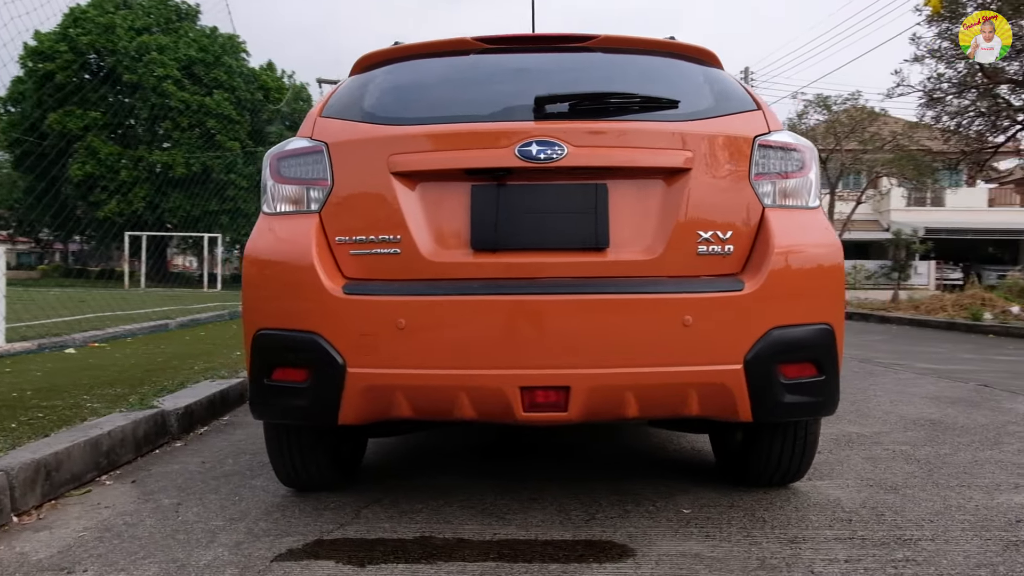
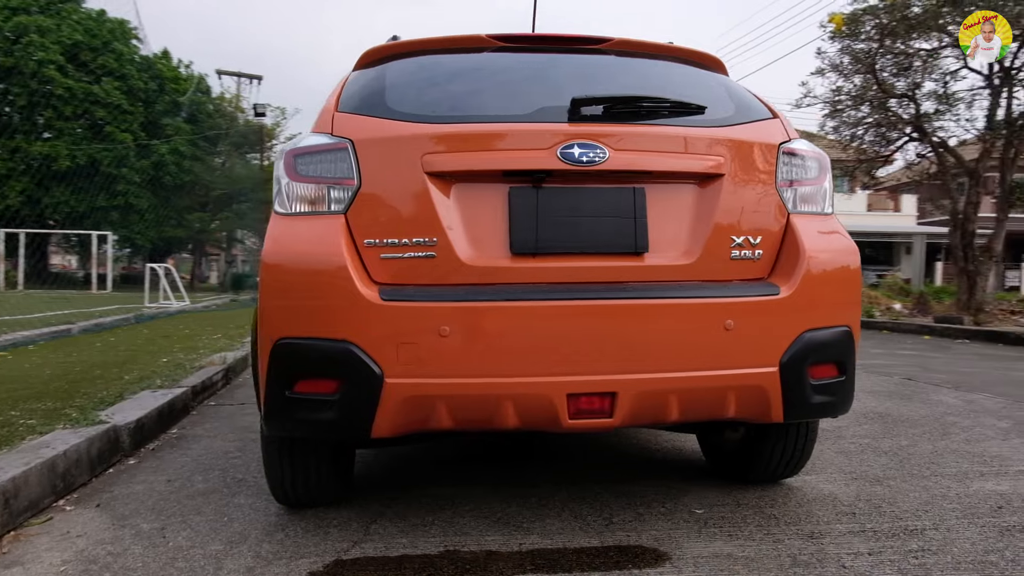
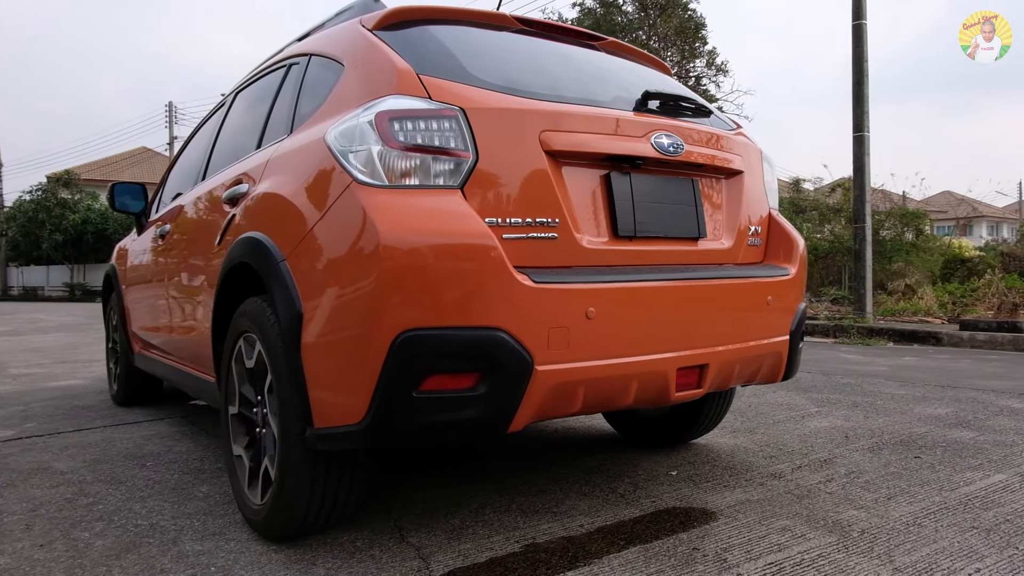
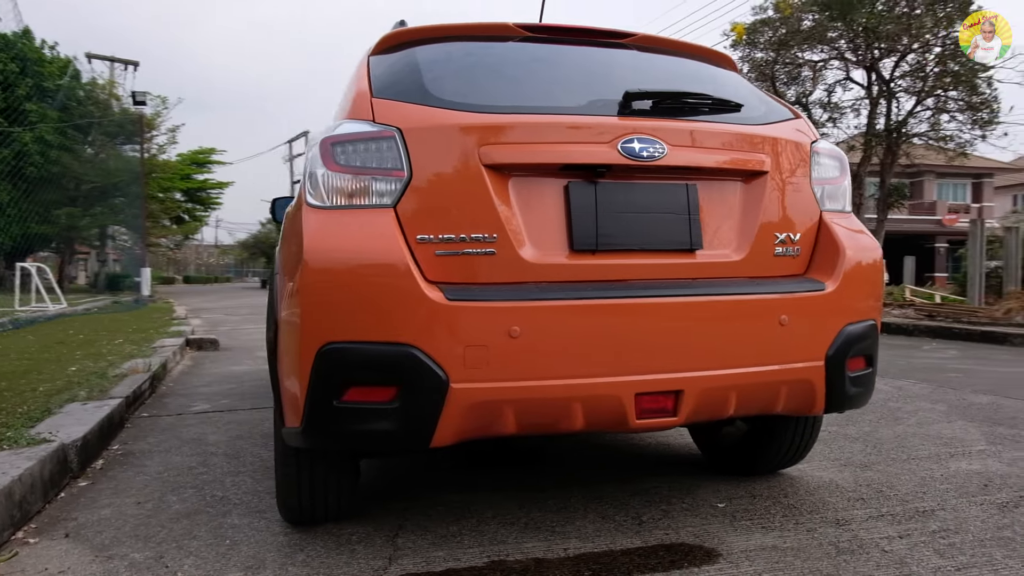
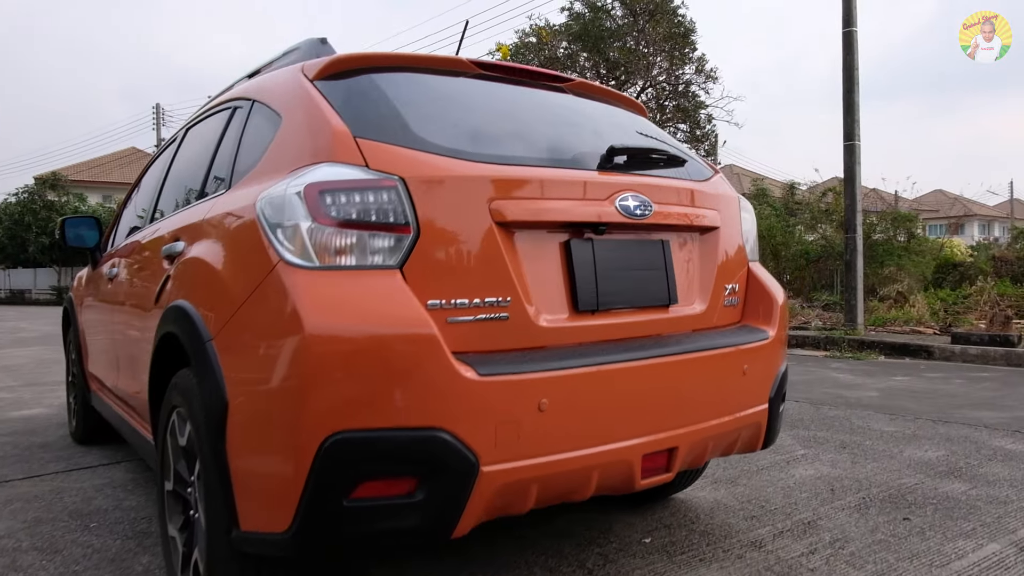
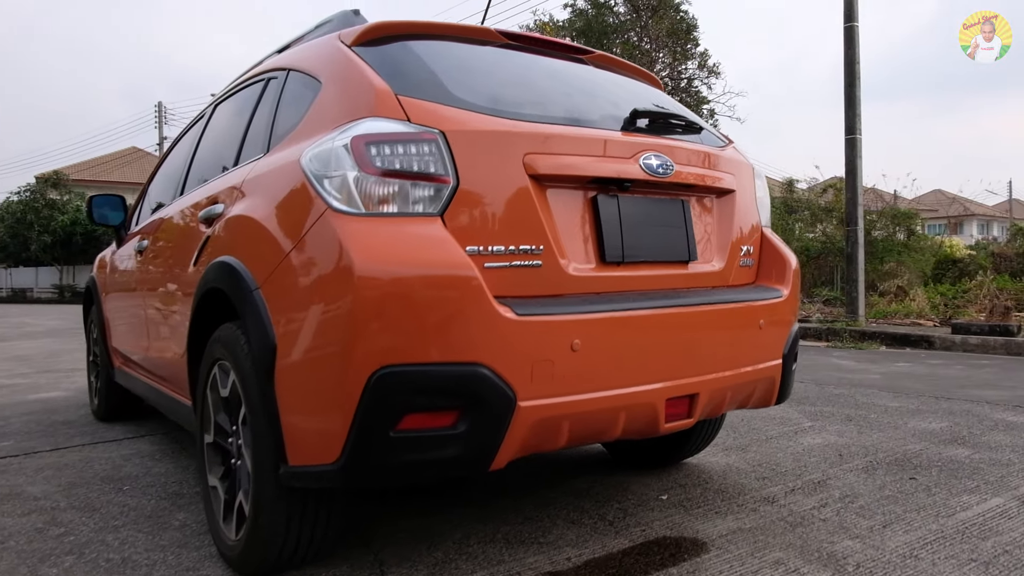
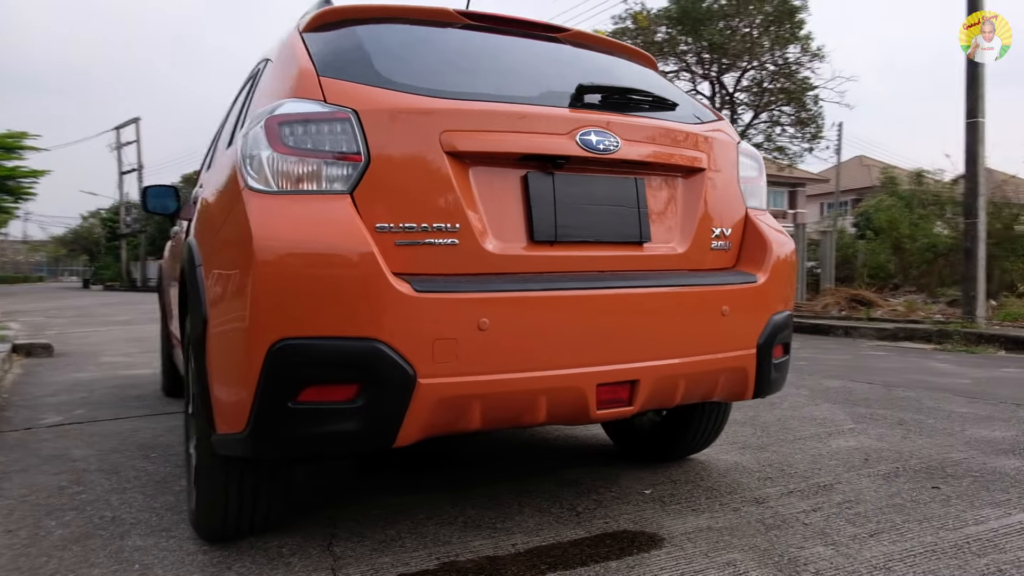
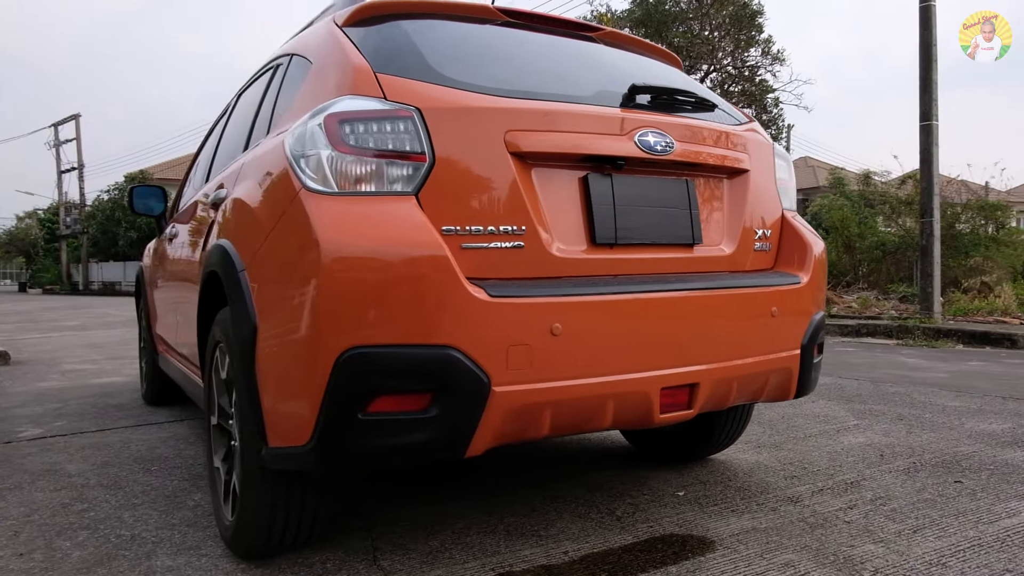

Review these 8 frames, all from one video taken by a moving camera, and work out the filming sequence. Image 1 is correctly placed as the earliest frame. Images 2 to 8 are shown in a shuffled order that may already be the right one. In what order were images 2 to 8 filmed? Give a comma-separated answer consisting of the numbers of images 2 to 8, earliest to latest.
2, 4, 7, 8, 3, 6, 5
